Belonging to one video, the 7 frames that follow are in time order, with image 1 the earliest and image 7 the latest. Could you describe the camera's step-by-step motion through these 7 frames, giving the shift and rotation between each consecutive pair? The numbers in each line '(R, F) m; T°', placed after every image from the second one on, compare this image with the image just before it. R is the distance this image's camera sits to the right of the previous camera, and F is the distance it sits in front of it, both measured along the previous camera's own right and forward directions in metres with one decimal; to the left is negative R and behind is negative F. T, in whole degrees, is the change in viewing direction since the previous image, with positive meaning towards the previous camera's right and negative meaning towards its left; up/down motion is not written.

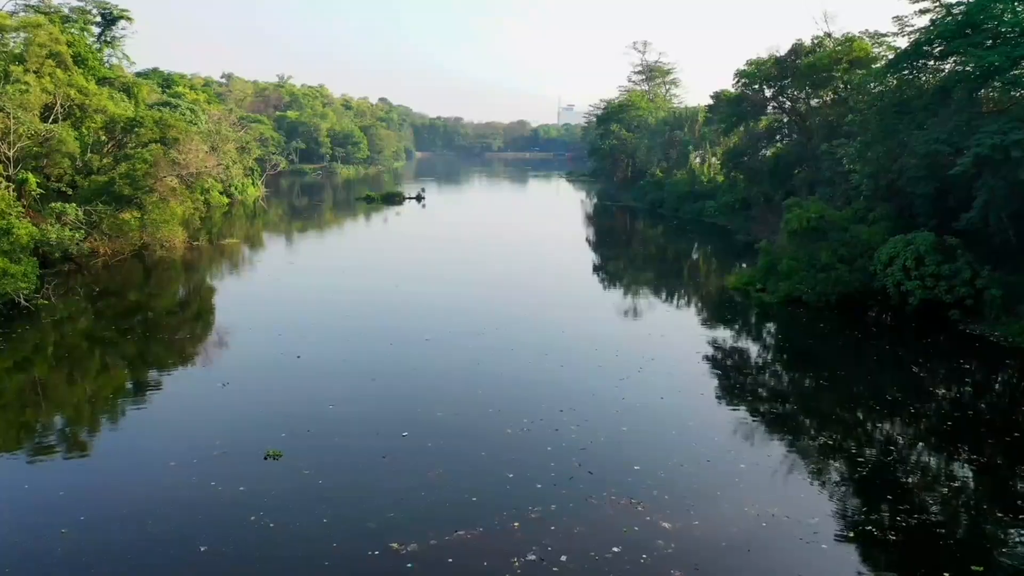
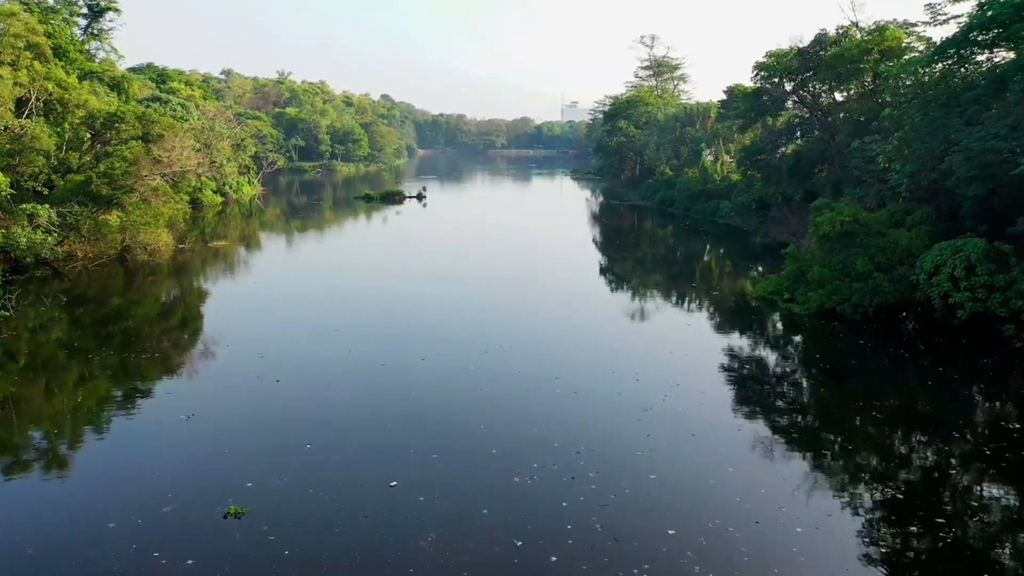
(-0.1, +1.2) m; 0°
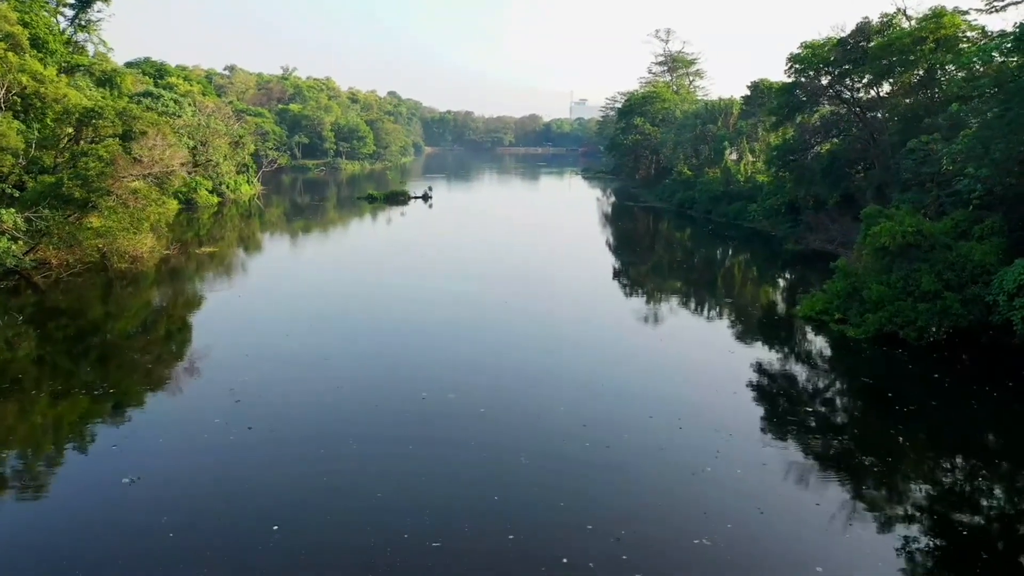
(-0.1, +1.5) m; -1°
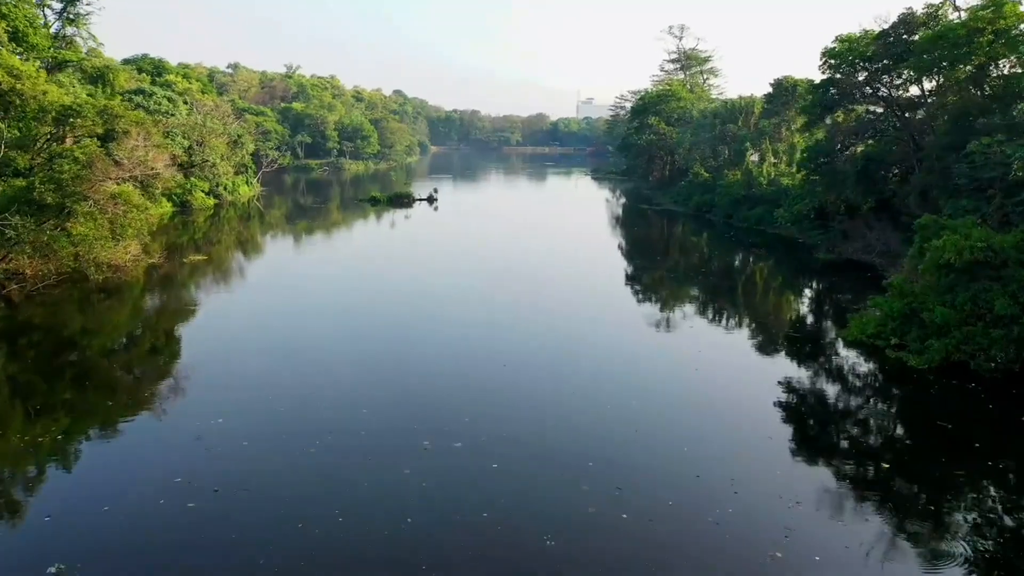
(-0.1, +1.3) m; 0°
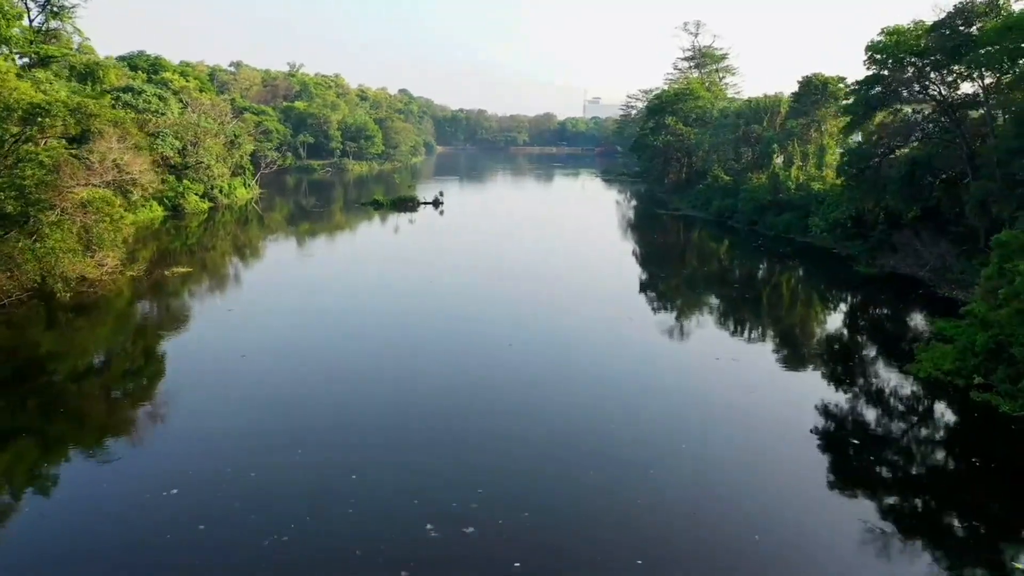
(-0.2, +1.5) m; 0°
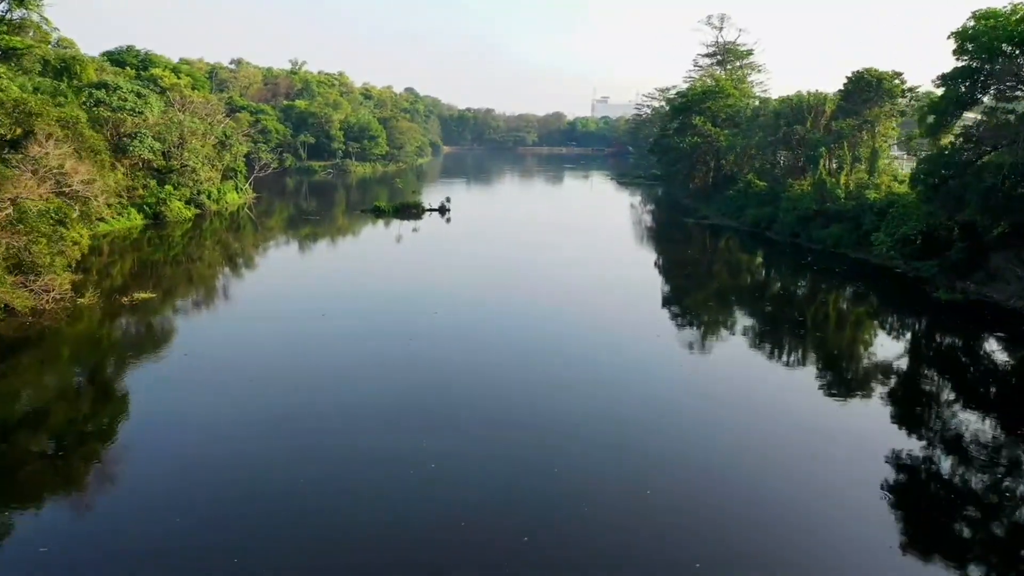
(-0.3, +2.3) m; -1°
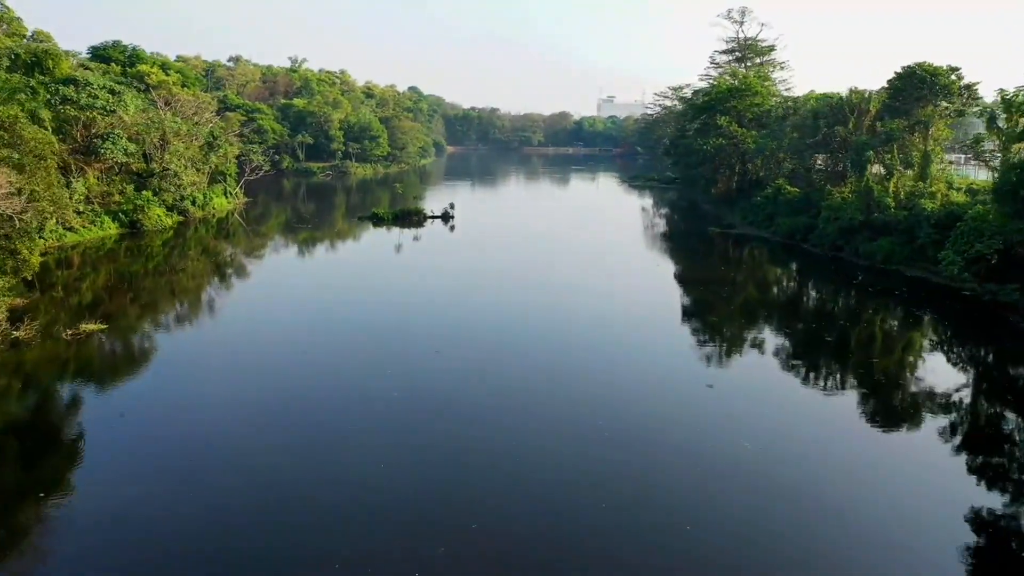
(-0.2, +2.0) m; 0°
